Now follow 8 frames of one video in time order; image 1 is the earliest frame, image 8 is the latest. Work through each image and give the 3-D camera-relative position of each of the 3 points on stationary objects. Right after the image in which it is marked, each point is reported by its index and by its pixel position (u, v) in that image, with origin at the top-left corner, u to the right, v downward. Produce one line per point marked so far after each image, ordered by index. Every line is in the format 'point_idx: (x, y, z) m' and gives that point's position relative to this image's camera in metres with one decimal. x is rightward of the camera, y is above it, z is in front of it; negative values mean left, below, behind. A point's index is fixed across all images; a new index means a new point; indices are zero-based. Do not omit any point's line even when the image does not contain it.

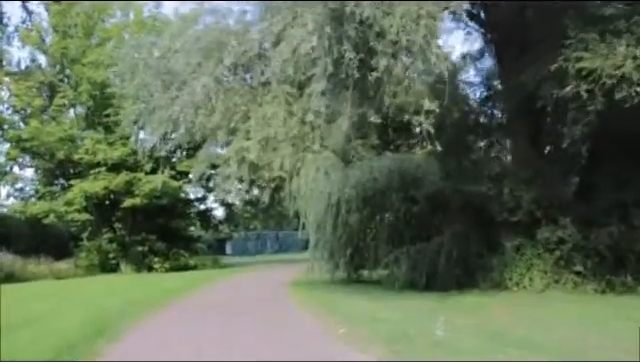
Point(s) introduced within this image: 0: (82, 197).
0: (-5.0, -0.4, +12.6) m
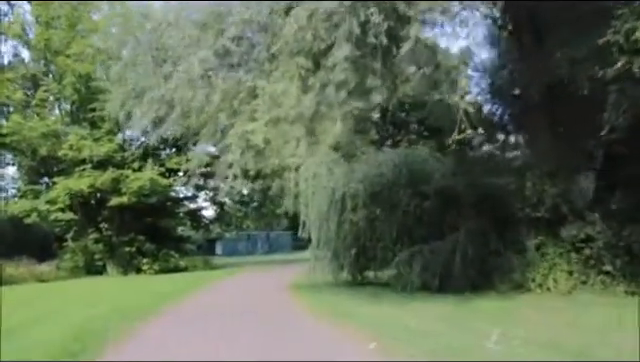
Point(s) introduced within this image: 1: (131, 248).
0: (-5.0, -0.3, +11.8) m
1: (-3.3, -1.2, +10.4) m
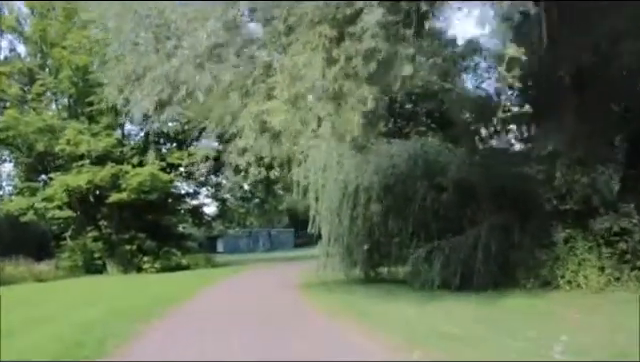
0: (-4.9, -0.2, +11.3) m
1: (-3.1, -1.1, +9.9) m
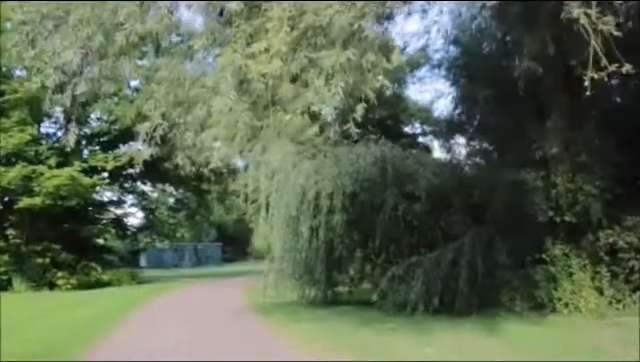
0: (-5.7, -0.2, +9.4) m
1: (-3.8, -1.1, +8.2) m
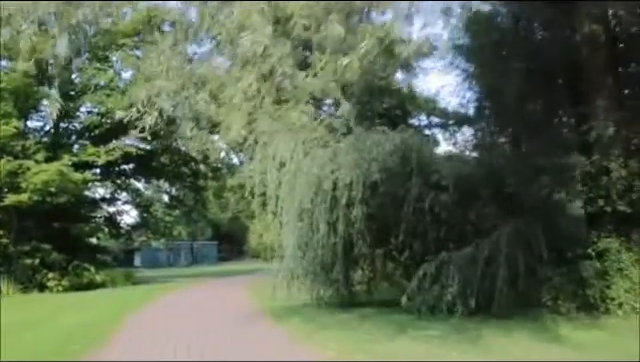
0: (-5.5, -0.1, +8.6) m
1: (-3.6, -1.0, +7.4) m
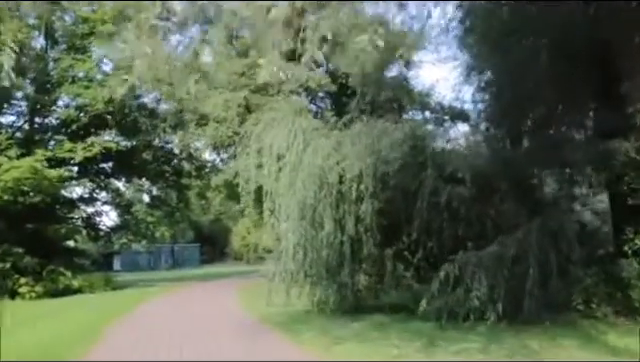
0: (-5.6, -0.1, +7.8) m
1: (-3.6, -0.9, +6.7) m
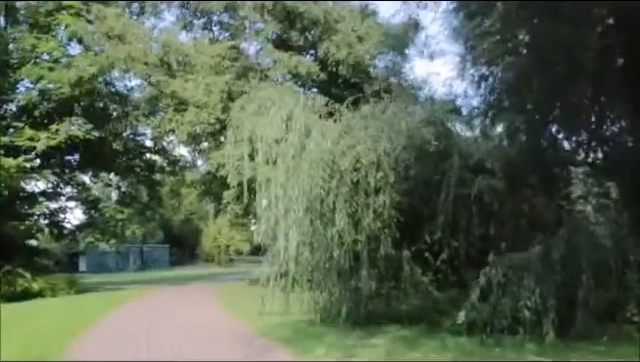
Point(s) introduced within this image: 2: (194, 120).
0: (-5.6, +0.1, +6.6) m
1: (-3.5, -0.8, +5.5) m
2: (-1.7, +0.8, +8.0) m
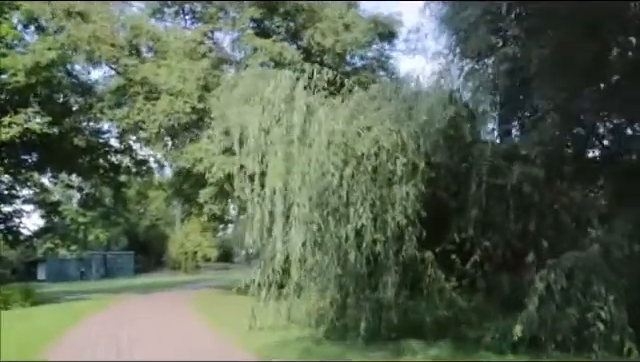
0: (-5.6, +0.2, +5.4) m
1: (-3.5, -0.7, +4.5) m
2: (-1.8, +0.8, +7.0) m
